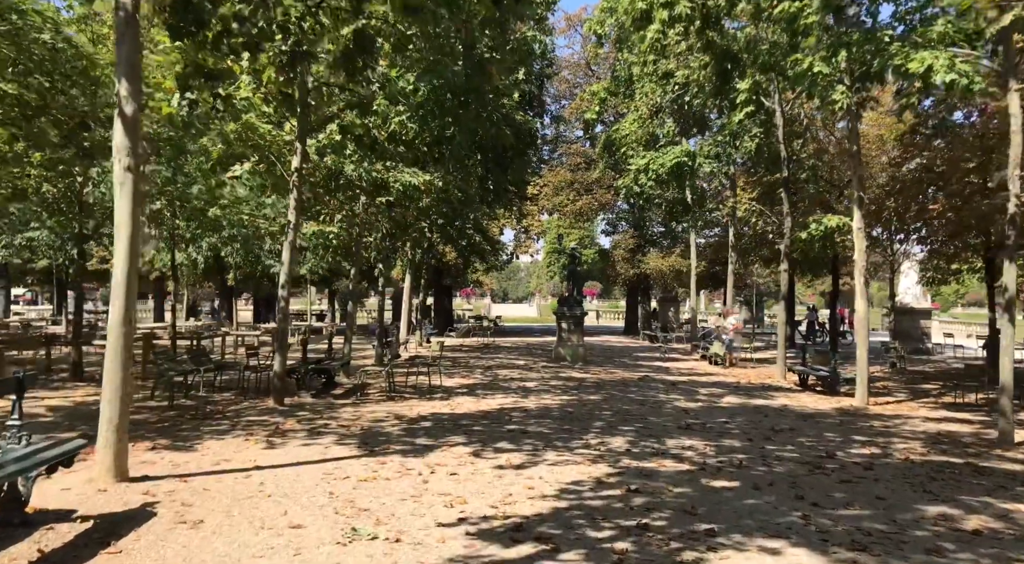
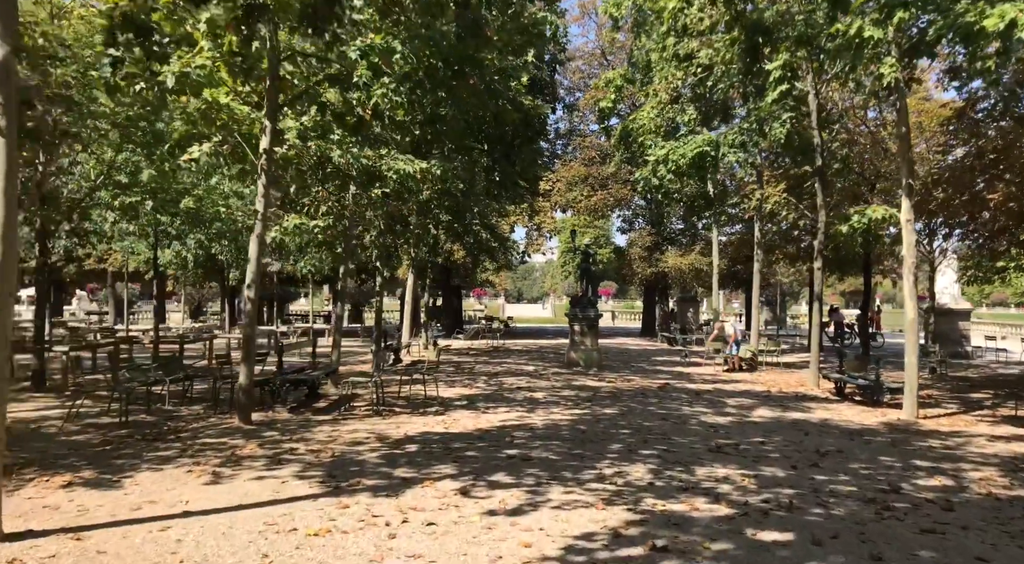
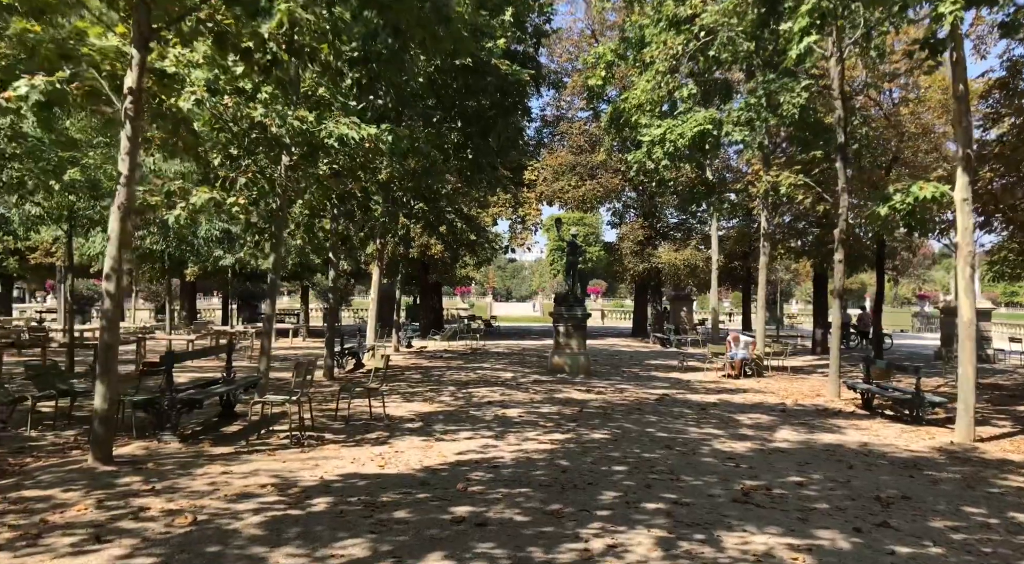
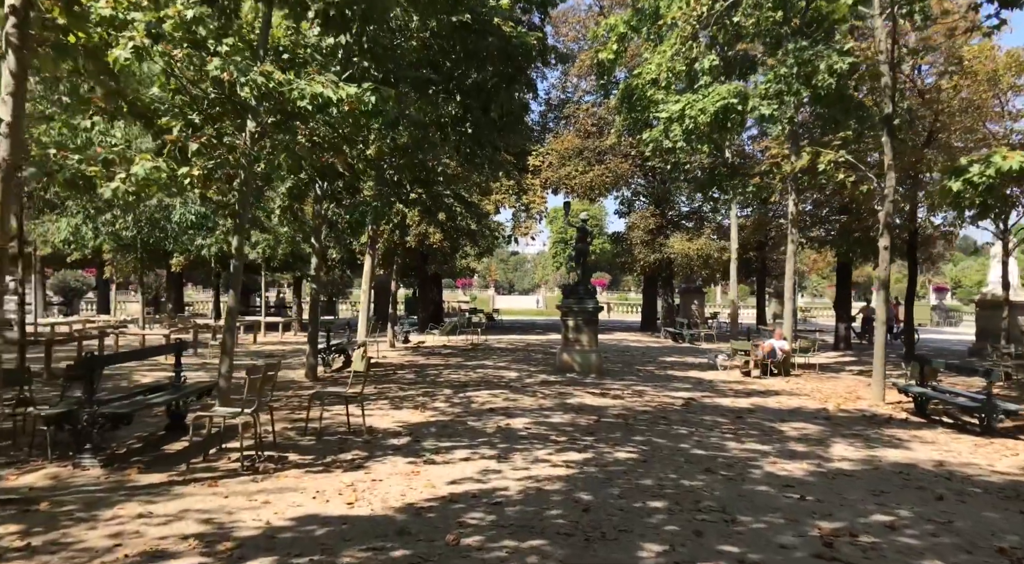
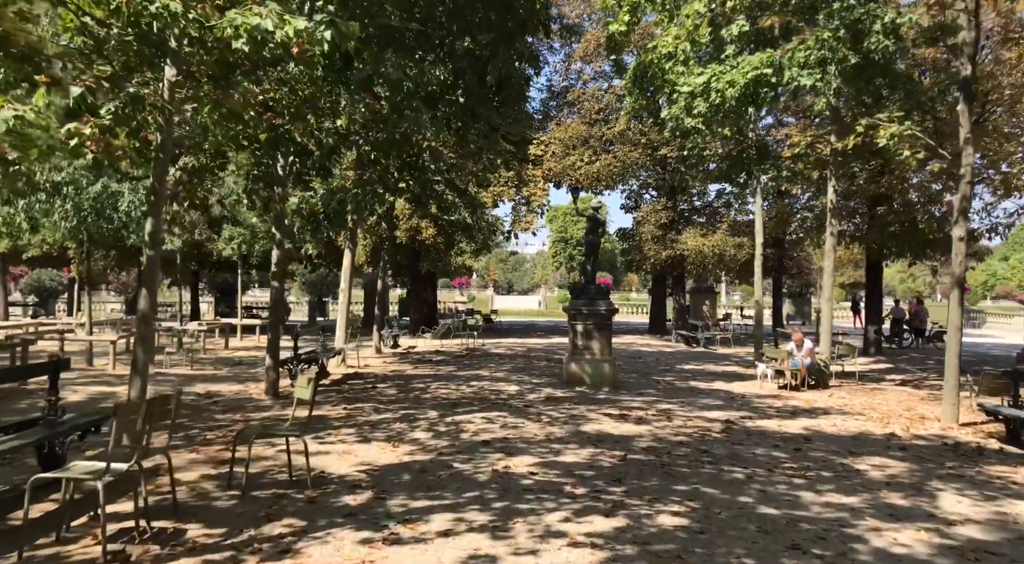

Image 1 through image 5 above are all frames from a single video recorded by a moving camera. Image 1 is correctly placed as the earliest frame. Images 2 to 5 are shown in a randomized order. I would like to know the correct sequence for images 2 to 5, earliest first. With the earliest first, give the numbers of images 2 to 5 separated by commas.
2, 3, 4, 5
